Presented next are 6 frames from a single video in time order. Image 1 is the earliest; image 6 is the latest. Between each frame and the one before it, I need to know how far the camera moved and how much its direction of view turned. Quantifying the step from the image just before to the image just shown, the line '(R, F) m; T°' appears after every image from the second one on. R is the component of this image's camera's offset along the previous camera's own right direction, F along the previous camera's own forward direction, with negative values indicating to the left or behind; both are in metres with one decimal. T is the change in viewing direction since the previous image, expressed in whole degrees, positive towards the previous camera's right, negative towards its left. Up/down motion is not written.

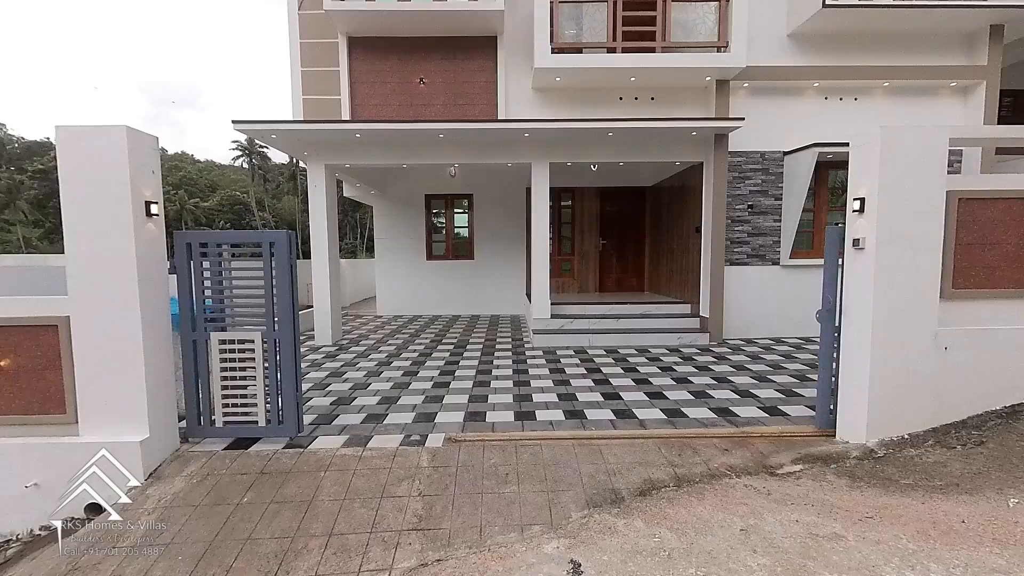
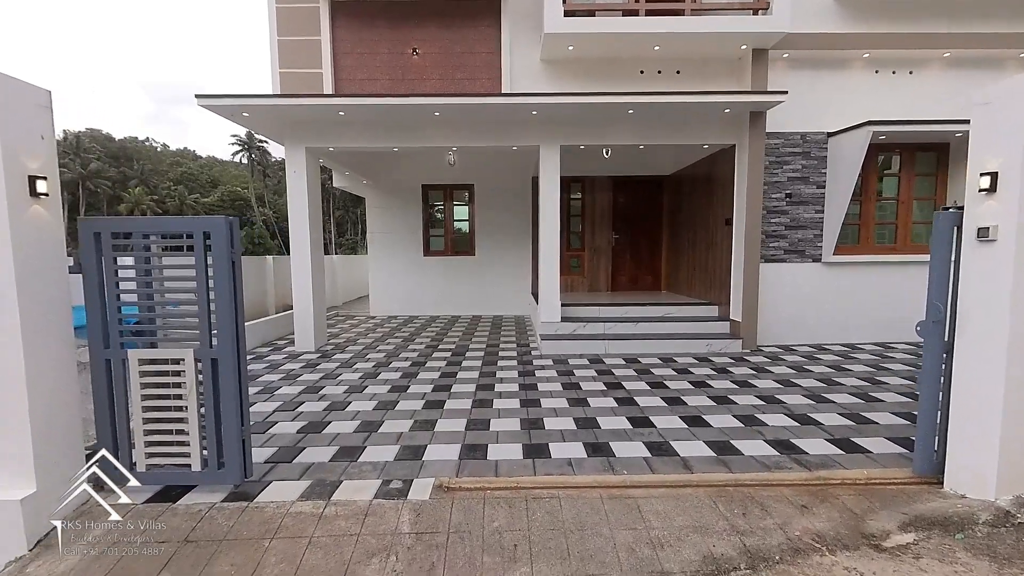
(0.0, +0.7) m; 0°
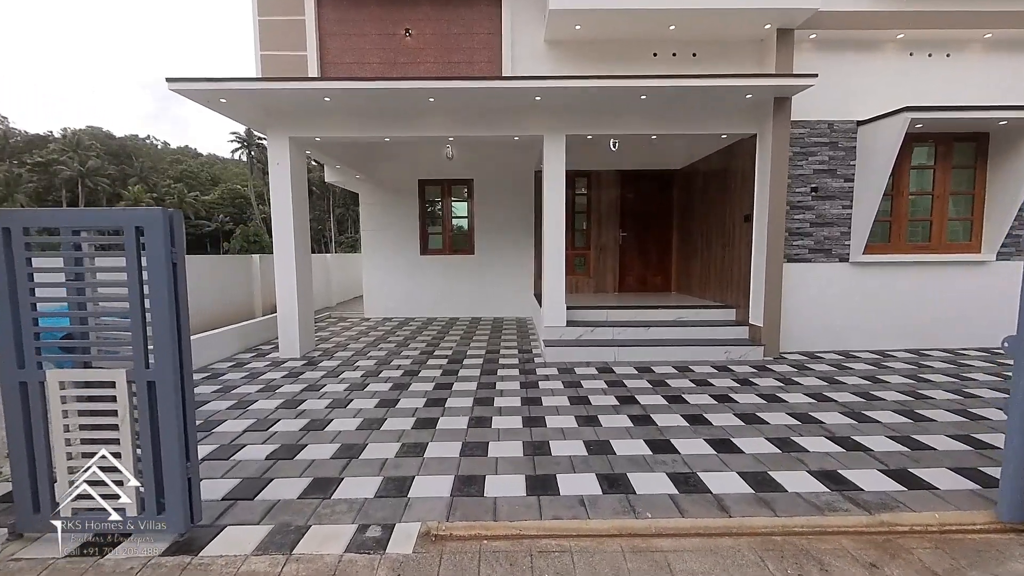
(0.0, +0.4) m; 0°
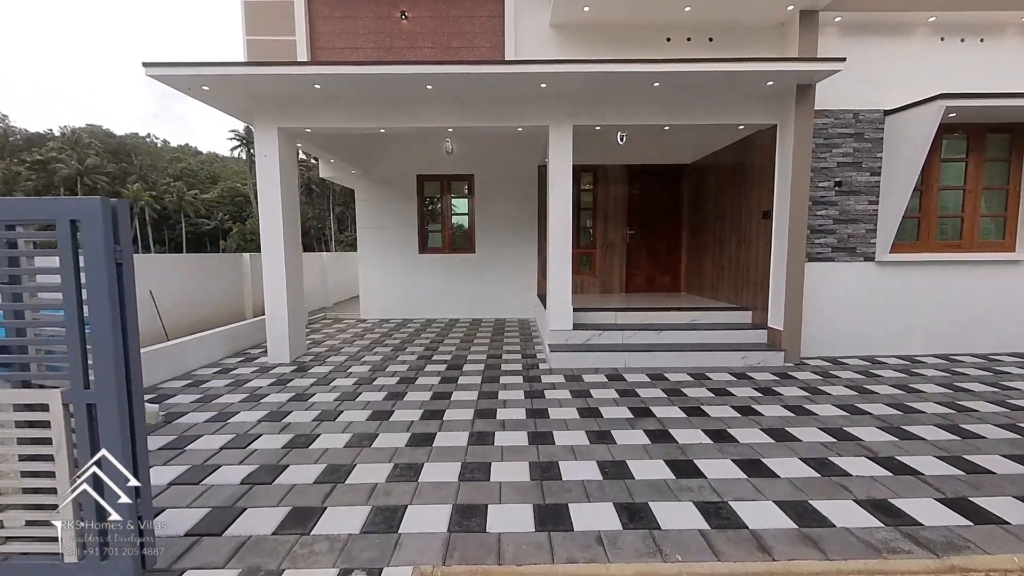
(0.0, +0.3) m; 0°
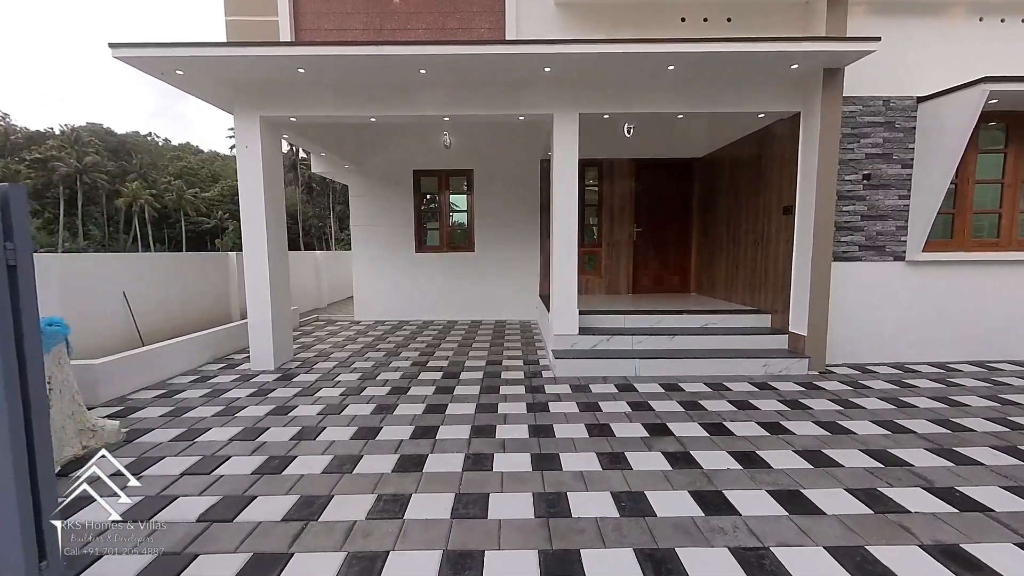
(0.0, +0.4) m; 0°
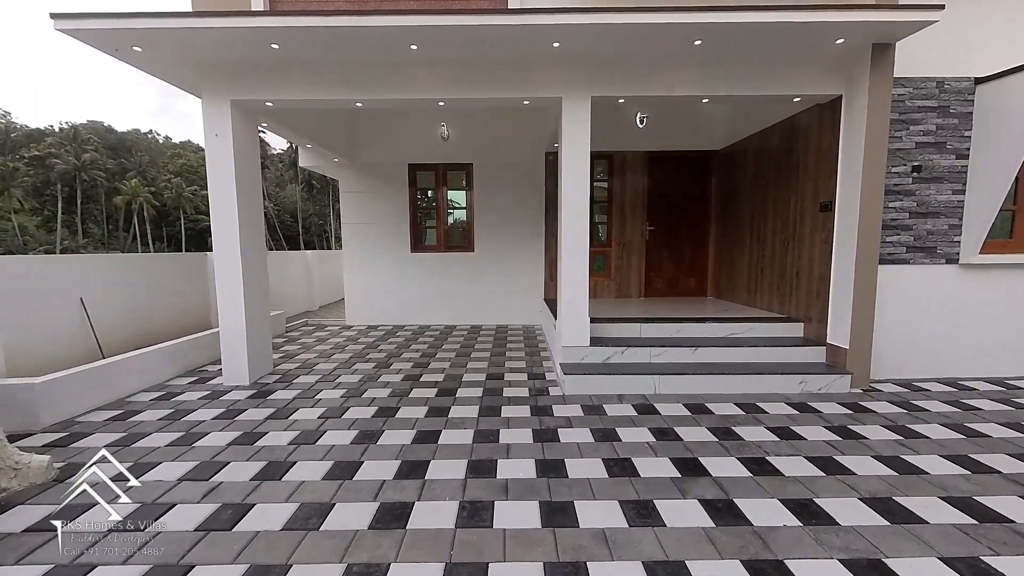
(0.0, +0.5) m; 0°
